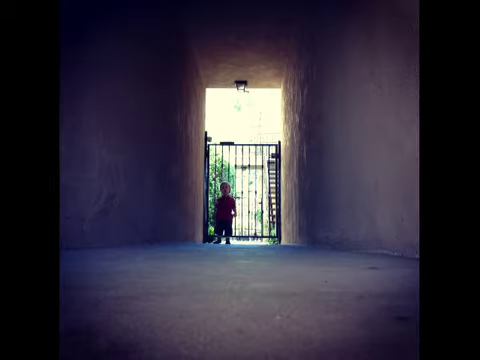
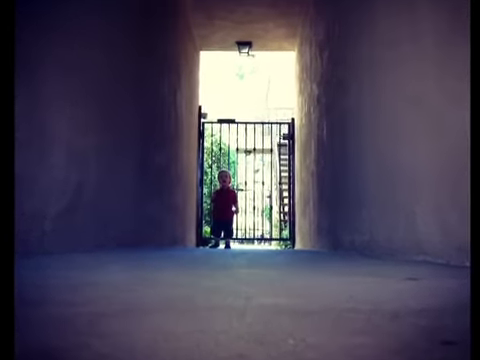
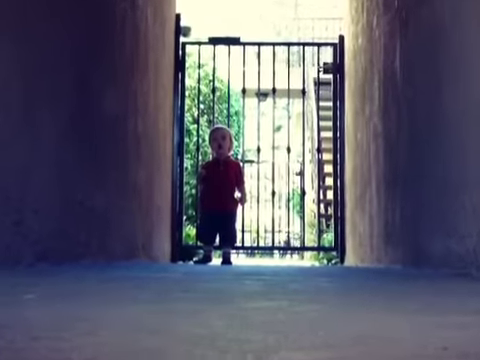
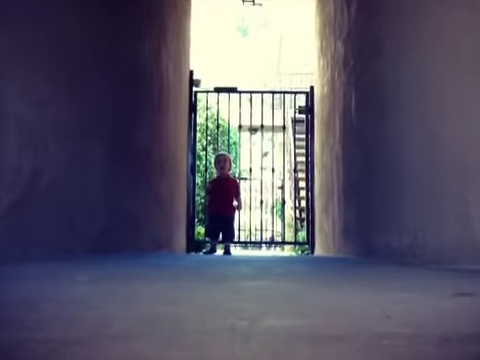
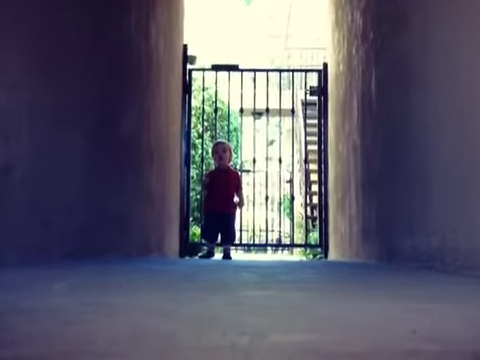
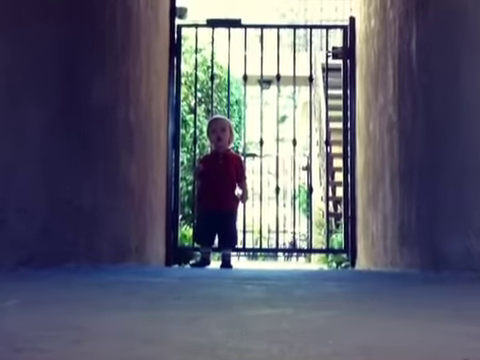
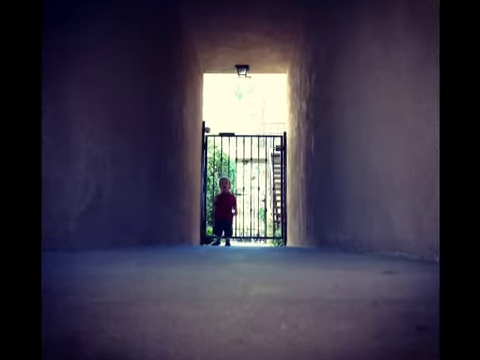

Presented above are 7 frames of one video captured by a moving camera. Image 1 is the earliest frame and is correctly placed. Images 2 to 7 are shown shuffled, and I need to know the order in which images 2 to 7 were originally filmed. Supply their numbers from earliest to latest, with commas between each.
7, 2, 4, 5, 3, 6
